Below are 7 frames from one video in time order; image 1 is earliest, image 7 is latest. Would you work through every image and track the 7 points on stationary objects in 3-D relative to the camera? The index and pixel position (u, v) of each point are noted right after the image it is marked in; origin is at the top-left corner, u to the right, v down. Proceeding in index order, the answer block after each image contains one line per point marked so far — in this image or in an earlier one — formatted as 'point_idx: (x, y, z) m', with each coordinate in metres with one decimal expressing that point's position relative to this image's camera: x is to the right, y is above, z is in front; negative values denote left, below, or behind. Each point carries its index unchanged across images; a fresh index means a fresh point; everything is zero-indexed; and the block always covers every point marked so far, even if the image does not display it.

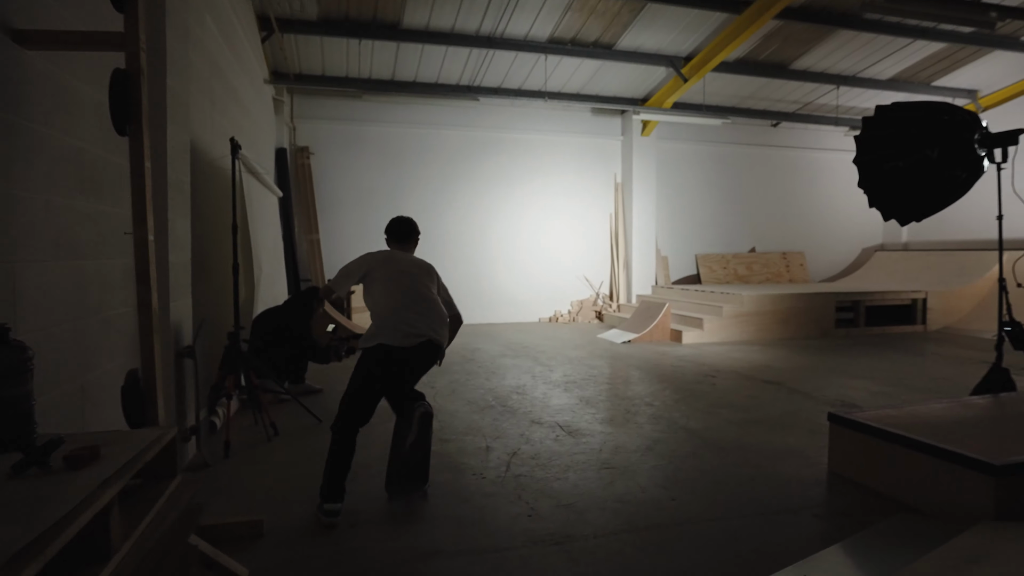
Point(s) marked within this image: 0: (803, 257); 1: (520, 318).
0: (+4.6, +0.5, +10.2) m
1: (+0.1, -0.4, +9.0) m
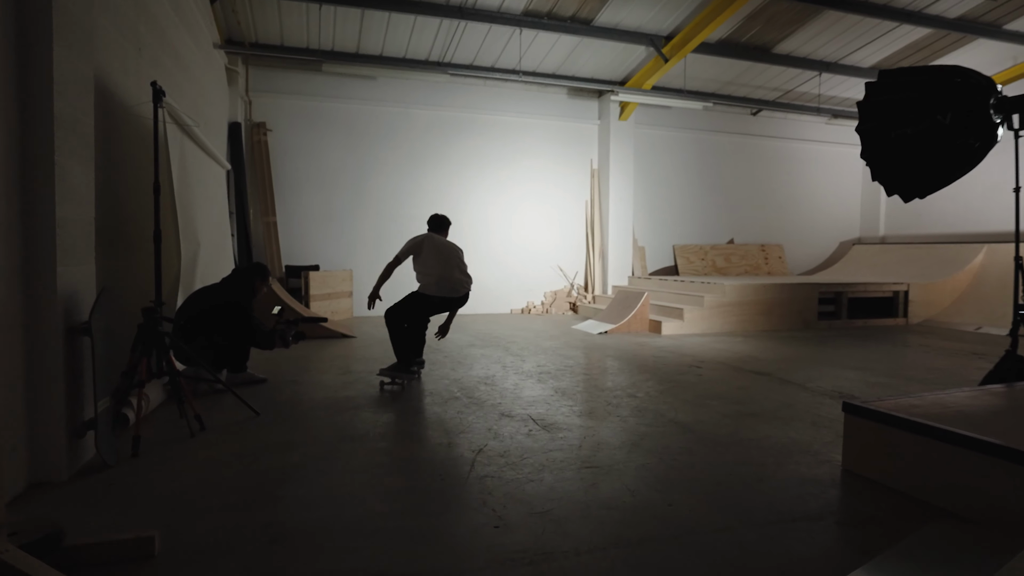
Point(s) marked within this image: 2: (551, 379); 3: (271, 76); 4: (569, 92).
0: (+4.2, +0.6, +10.0) m
1: (-0.3, -0.3, +8.5) m
2: (+0.2, -0.6, +4.1) m
3: (-2.8, +2.5, +7.4) m
4: (+0.8, +2.7, +8.8) m
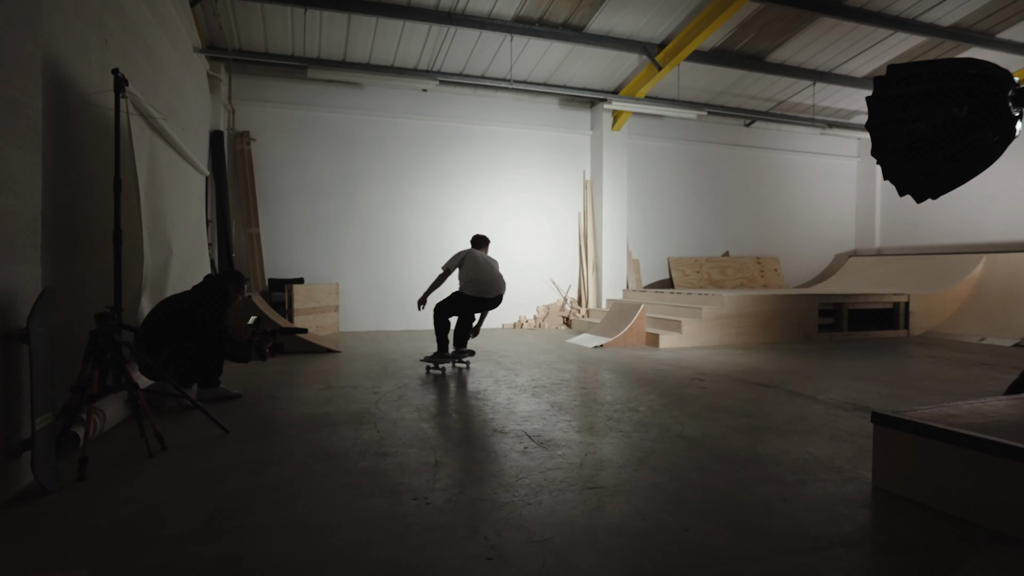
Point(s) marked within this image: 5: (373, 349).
0: (+4.1, +0.4, +9.8) m
1: (-0.4, -0.5, +8.3) m
2: (+0.2, -0.6, +3.8) m
3: (-2.9, +2.3, +7.2) m
4: (+0.7, +2.5, +8.7) m
5: (-1.3, -0.6, +6.0) m
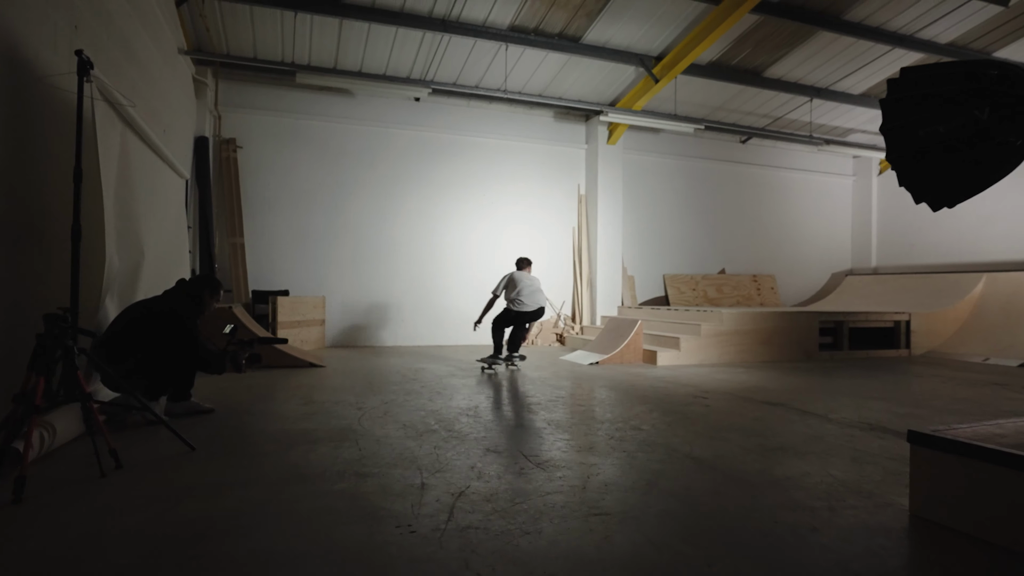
0: (+4.0, +0.1, +9.7) m
1: (-0.5, -0.7, +8.1) m
2: (+0.2, -0.7, +3.6) m
3: (-3.0, +2.2, +7.0) m
4: (+0.6, +2.3, +8.6) m
5: (-1.4, -0.7, +5.7) m
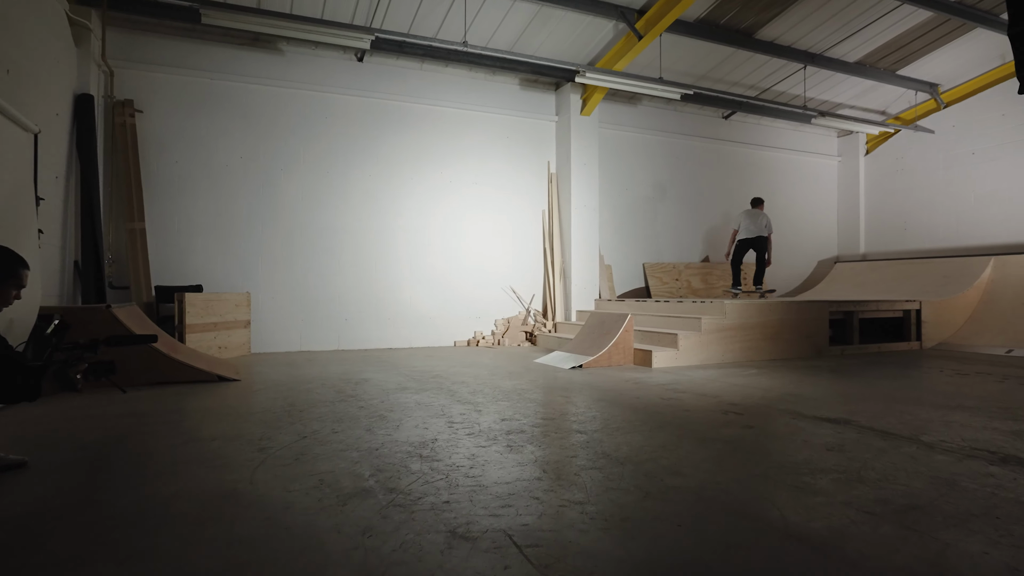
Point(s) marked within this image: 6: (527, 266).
0: (+3.4, +0.3, +8.9) m
1: (-0.9, -0.6, +7.0) m
2: (+0.1, -0.6, +2.6) m
3: (-3.3, +2.2, +5.8) m
4: (+0.1, +2.4, +7.5) m
5: (-1.6, -0.6, +4.6) m
6: (+0.2, +0.3, +7.5) m
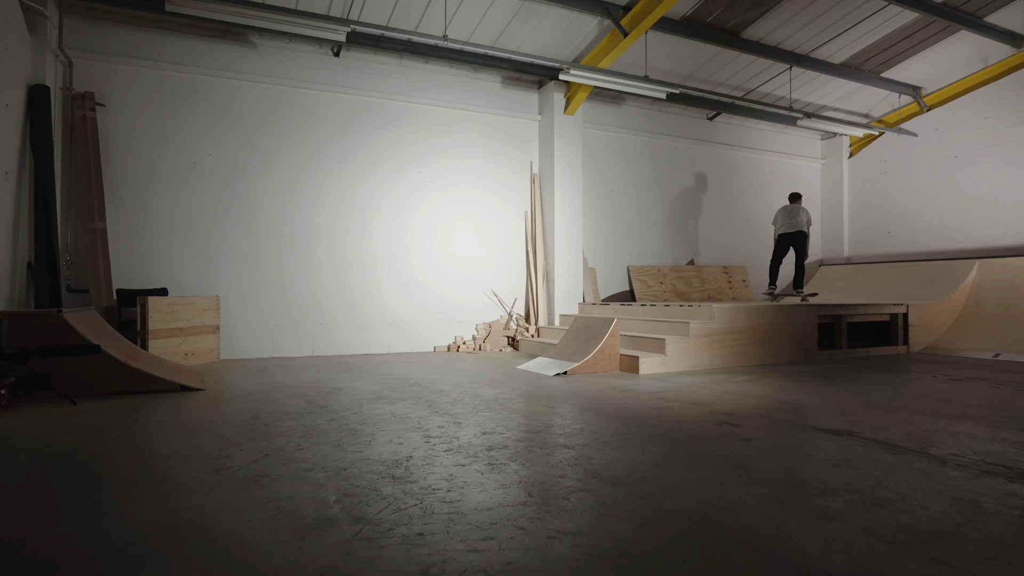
0: (+3.2, +0.2, +8.8) m
1: (-1.1, -0.6, +6.7) m
2: (0.0, -0.6, +2.4) m
3: (-3.5, +2.2, +5.5) m
4: (-0.1, +2.4, +7.3) m
5: (-1.7, -0.7, +4.3) m
6: (0.0, +0.2, +7.3) m
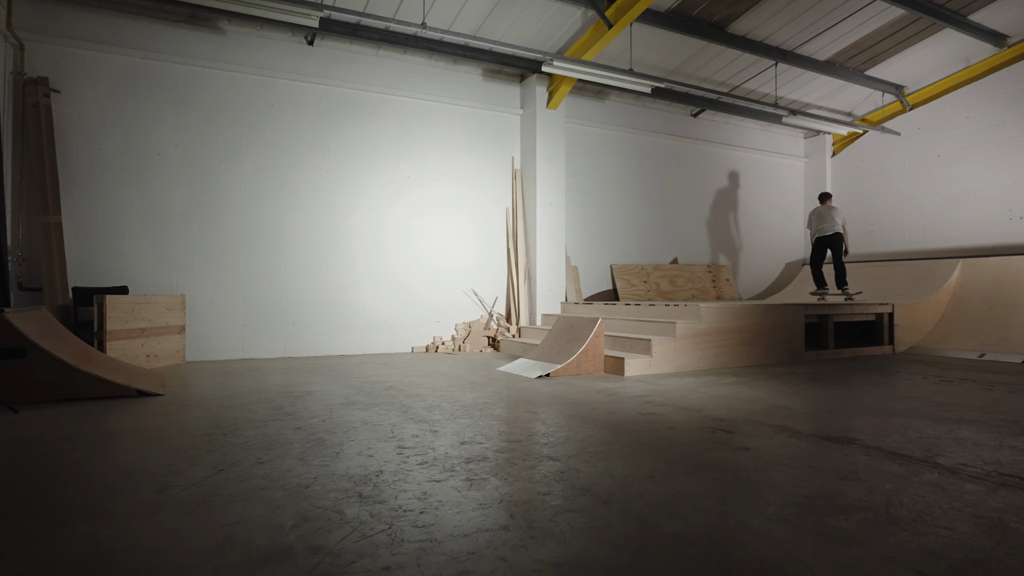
0: (+2.9, +0.2, +8.7) m
1: (-1.3, -0.6, +6.5) m
2: (-0.1, -0.6, +2.2) m
3: (-3.6, +2.2, +5.2) m
4: (-0.3, +2.4, +7.1) m
5: (-1.9, -0.6, +4.1) m
6: (-0.2, +0.2, +7.1) m
